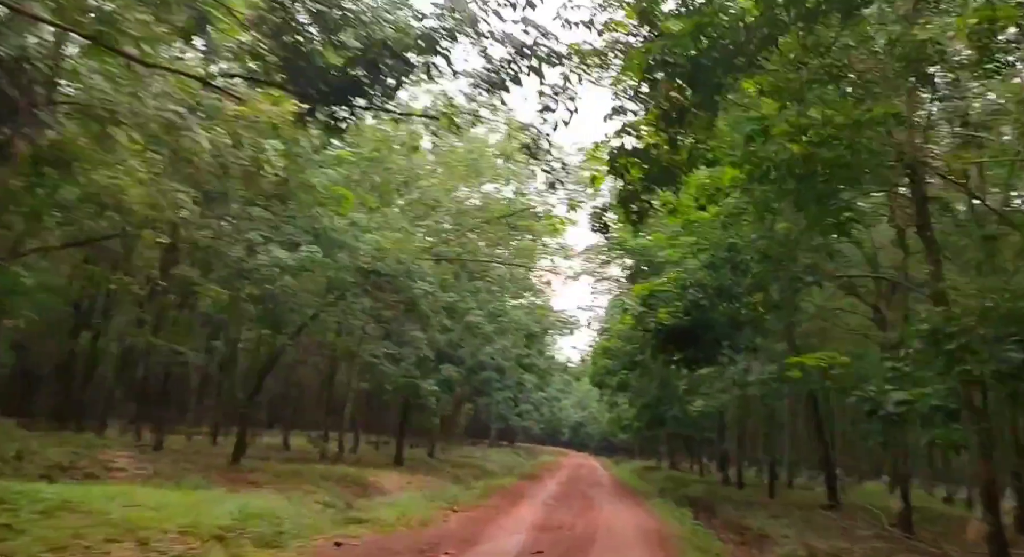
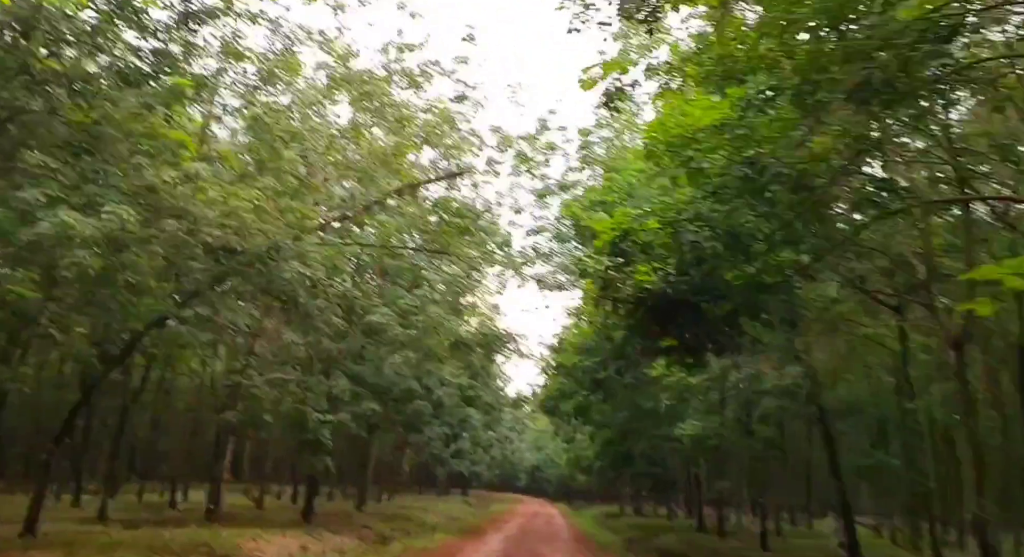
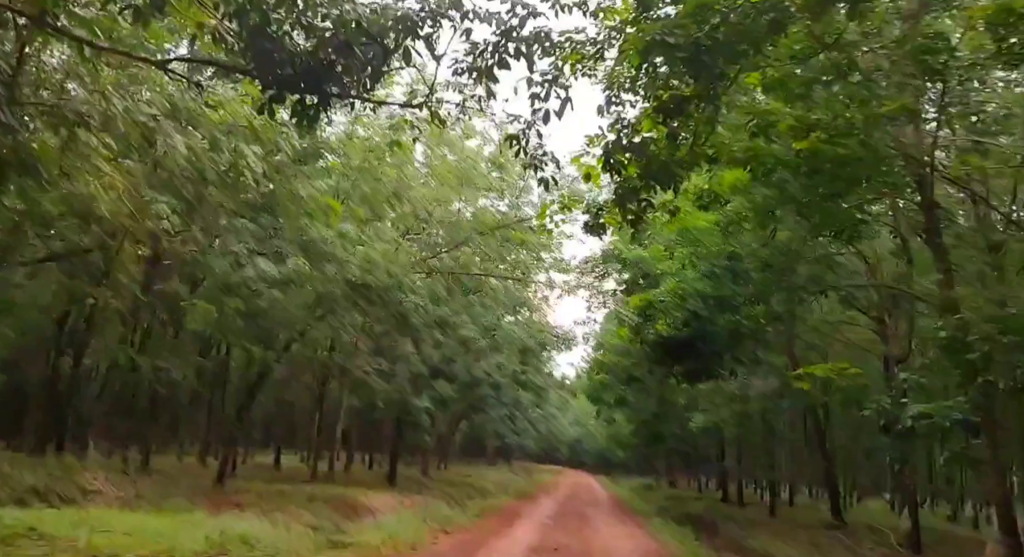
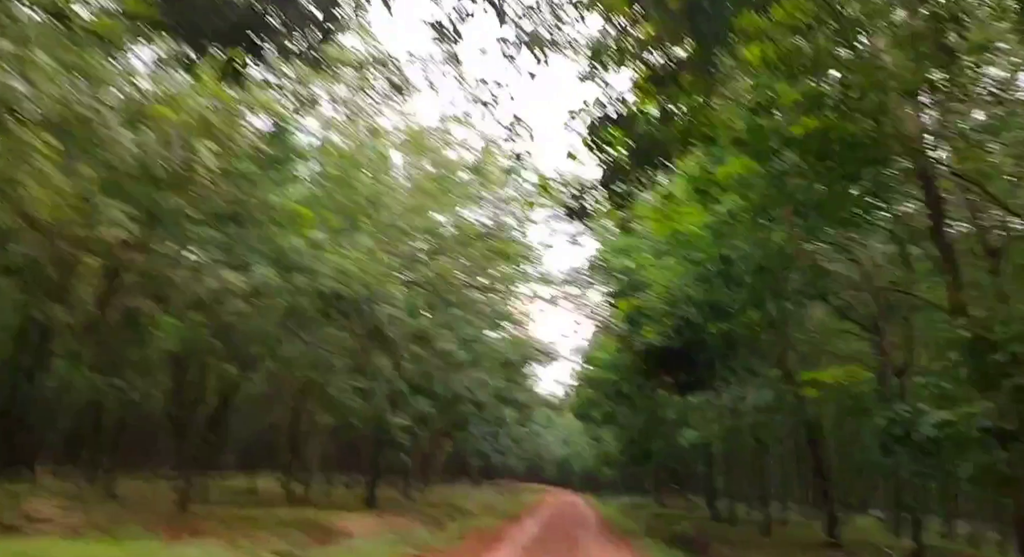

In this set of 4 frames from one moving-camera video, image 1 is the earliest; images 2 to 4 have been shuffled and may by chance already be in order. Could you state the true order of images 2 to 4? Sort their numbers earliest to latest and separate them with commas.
3, 4, 2
